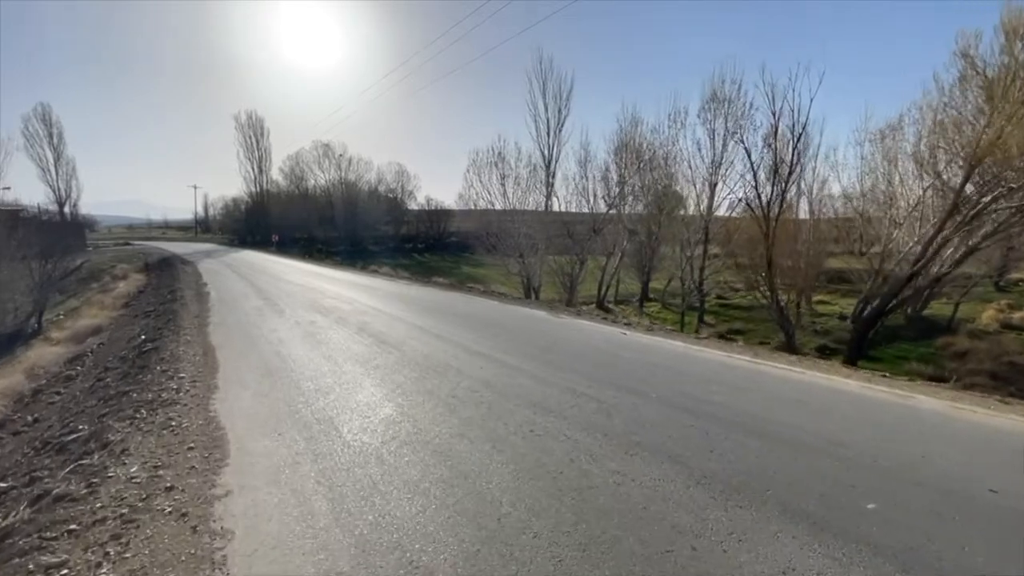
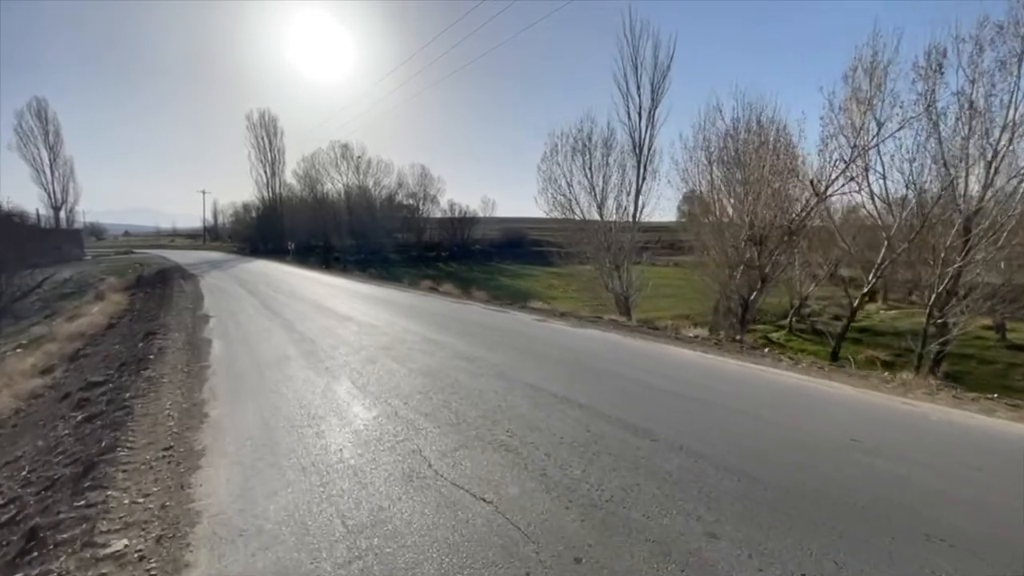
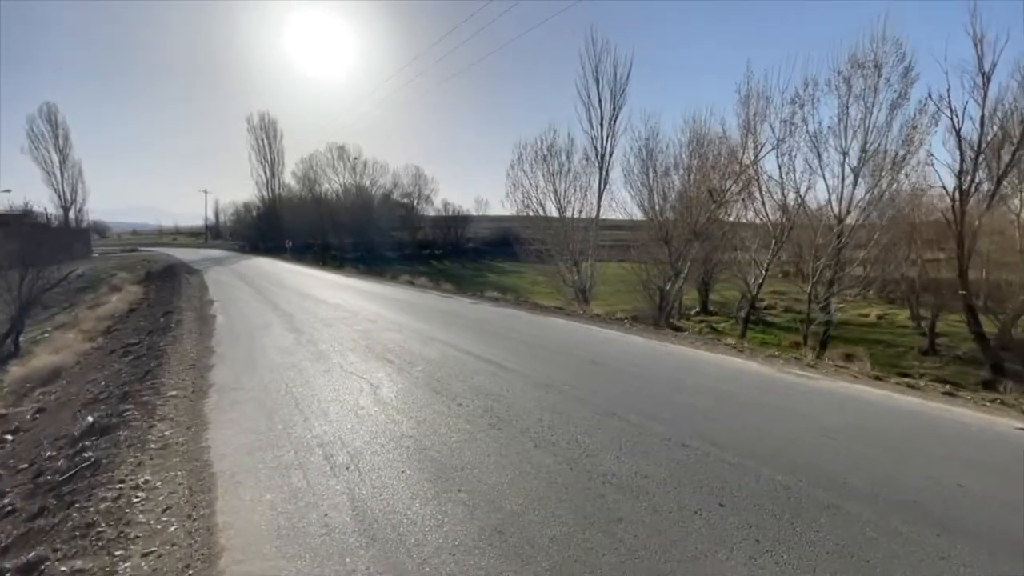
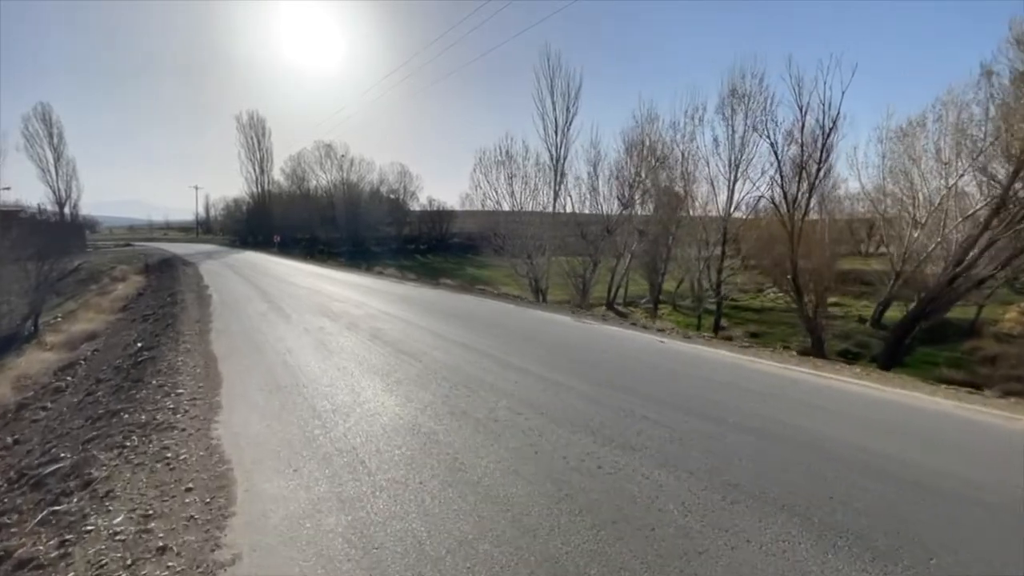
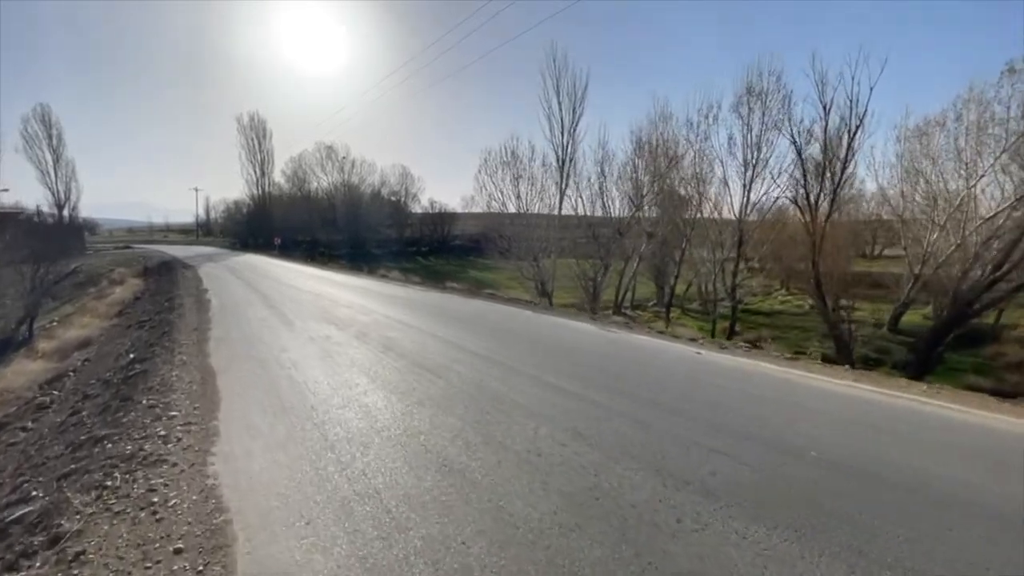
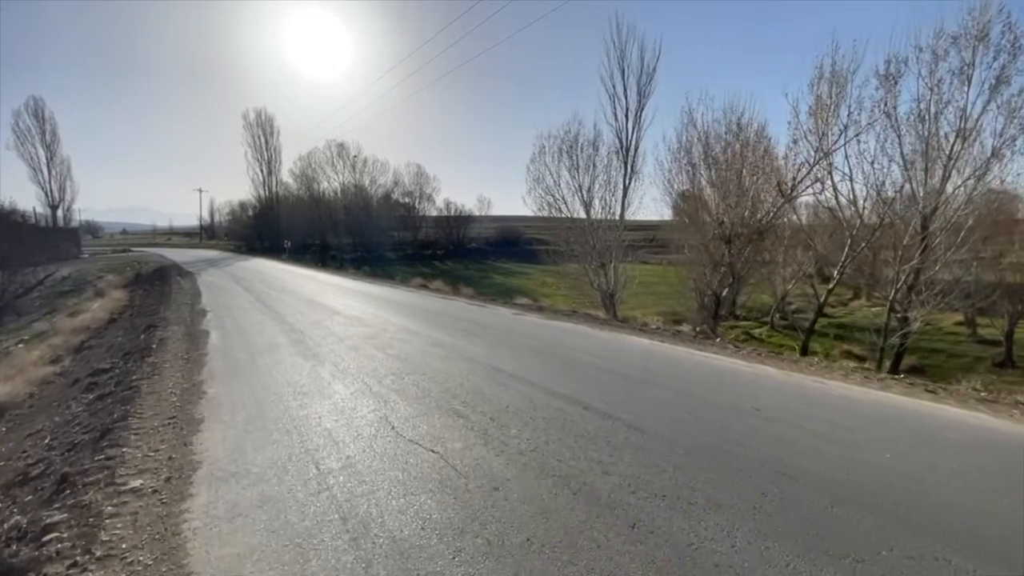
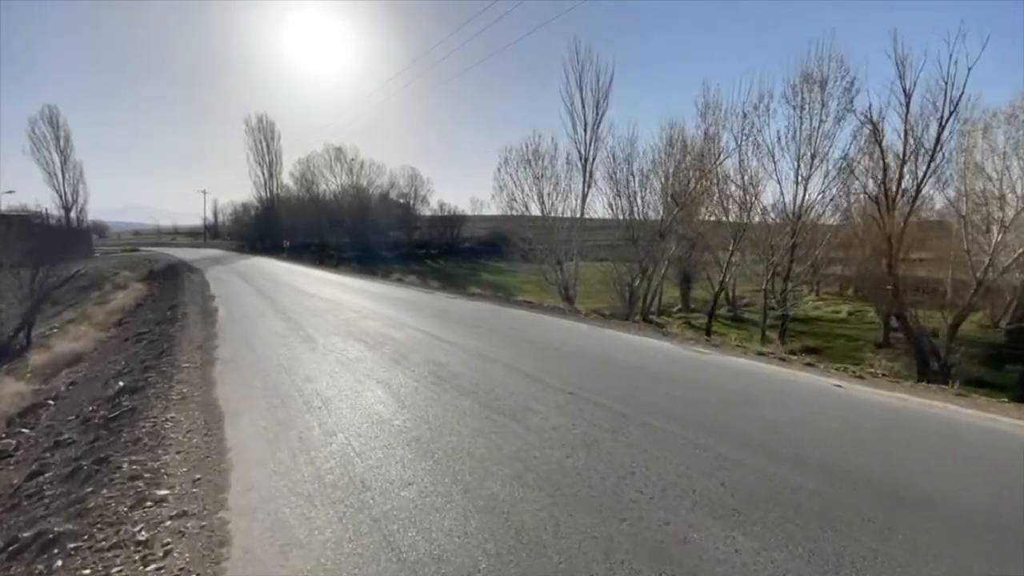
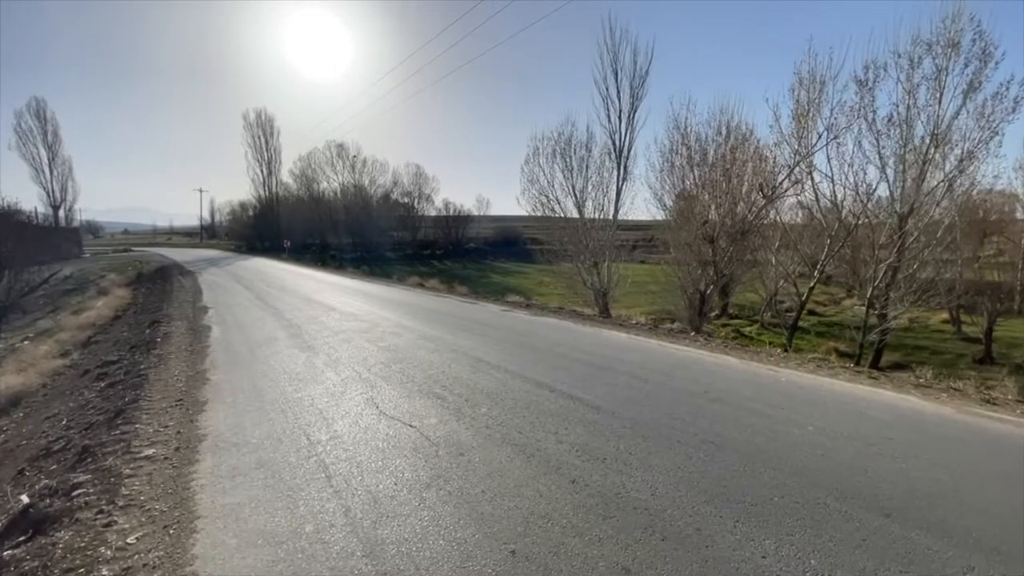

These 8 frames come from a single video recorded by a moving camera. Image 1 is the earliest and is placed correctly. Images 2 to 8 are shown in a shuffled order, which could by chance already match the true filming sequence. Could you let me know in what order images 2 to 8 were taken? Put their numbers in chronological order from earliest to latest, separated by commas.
4, 5, 7, 3, 8, 6, 2
